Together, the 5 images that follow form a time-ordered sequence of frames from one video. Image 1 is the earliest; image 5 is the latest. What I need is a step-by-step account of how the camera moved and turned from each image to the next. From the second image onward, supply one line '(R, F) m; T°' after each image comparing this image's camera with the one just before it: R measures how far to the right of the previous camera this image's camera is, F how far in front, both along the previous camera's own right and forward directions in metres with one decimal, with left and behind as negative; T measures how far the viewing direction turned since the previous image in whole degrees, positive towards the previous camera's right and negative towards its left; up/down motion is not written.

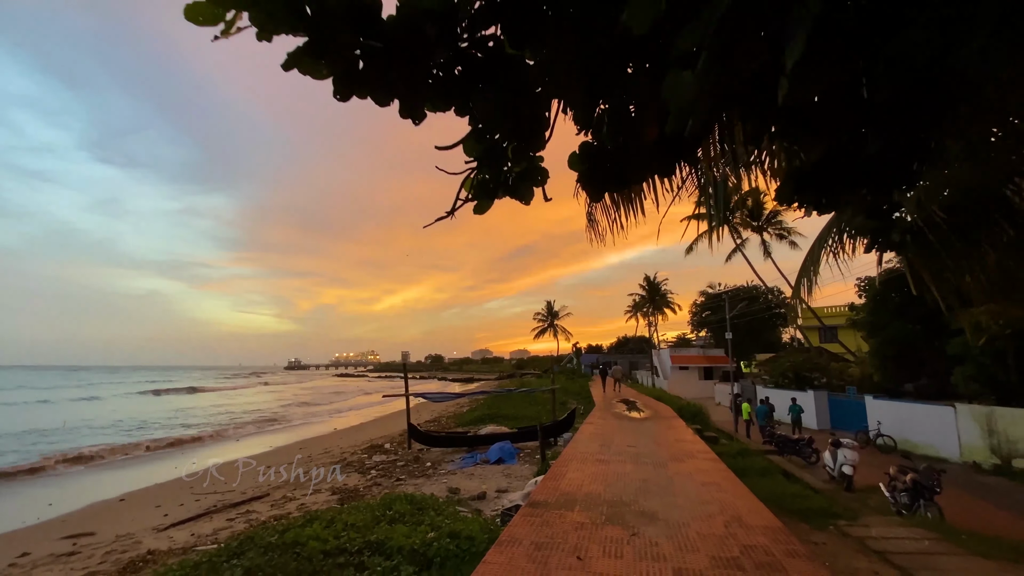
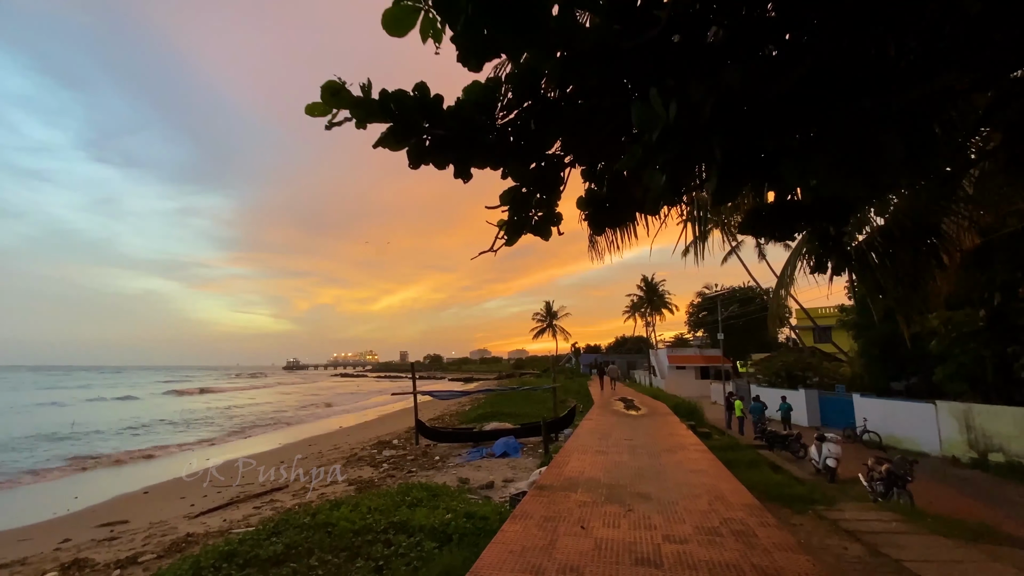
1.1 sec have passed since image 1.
(-0.1, -0.6) m; 0°
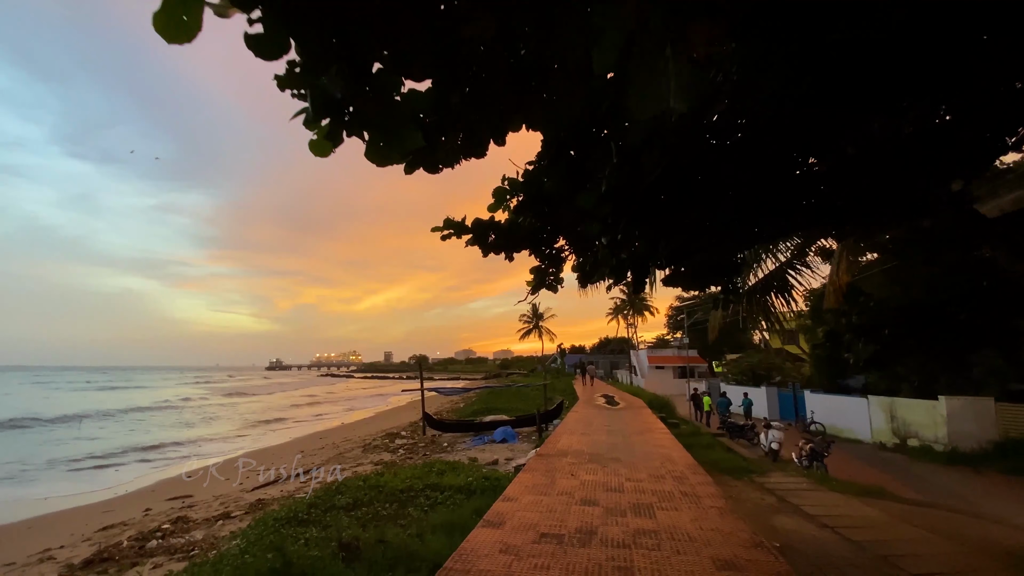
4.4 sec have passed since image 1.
(-0.3, -1.8) m; +2°
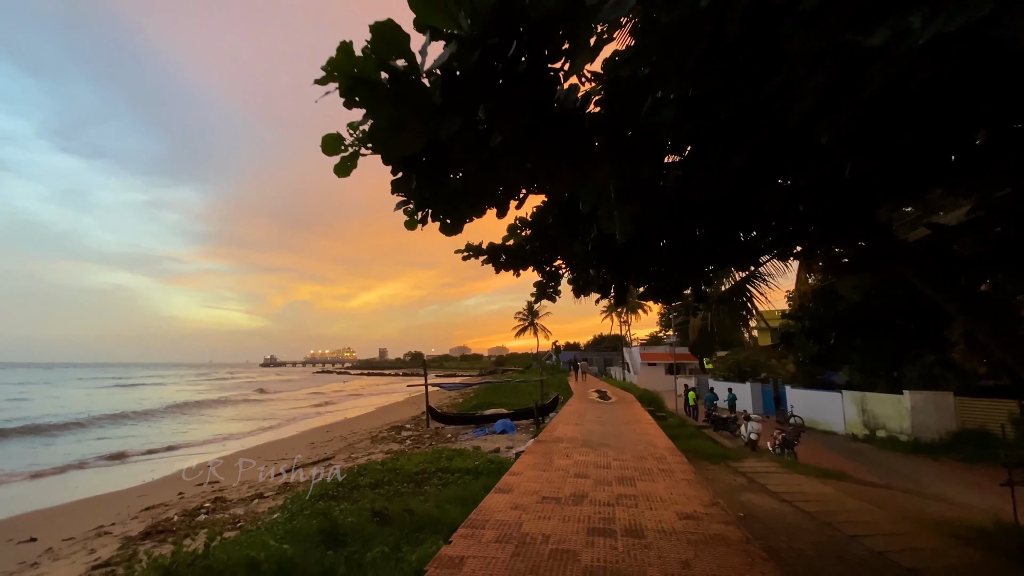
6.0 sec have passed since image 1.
(-0.1, -0.9) m; +1°
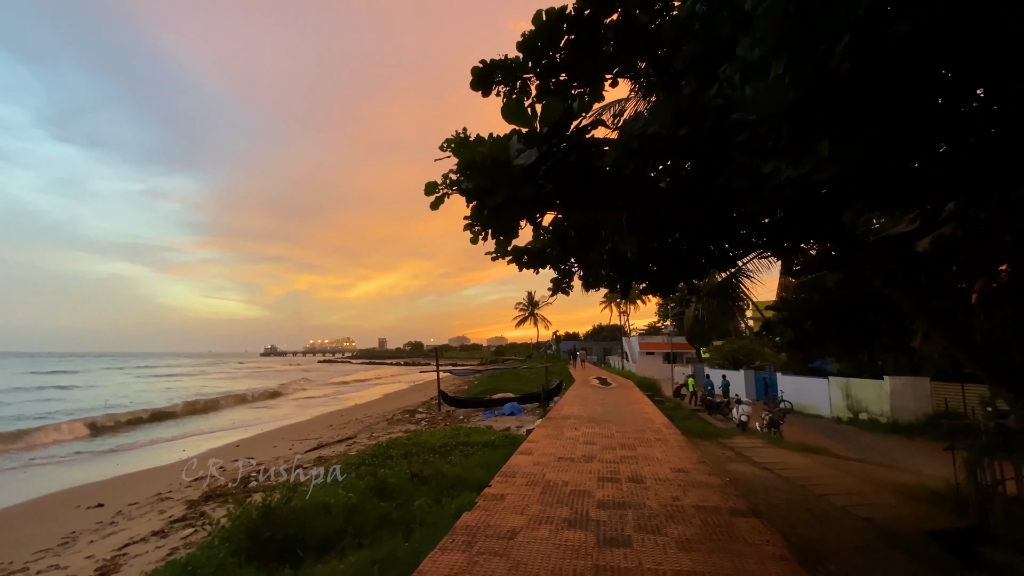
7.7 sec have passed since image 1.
(-0.3, -0.9) m; 0°
